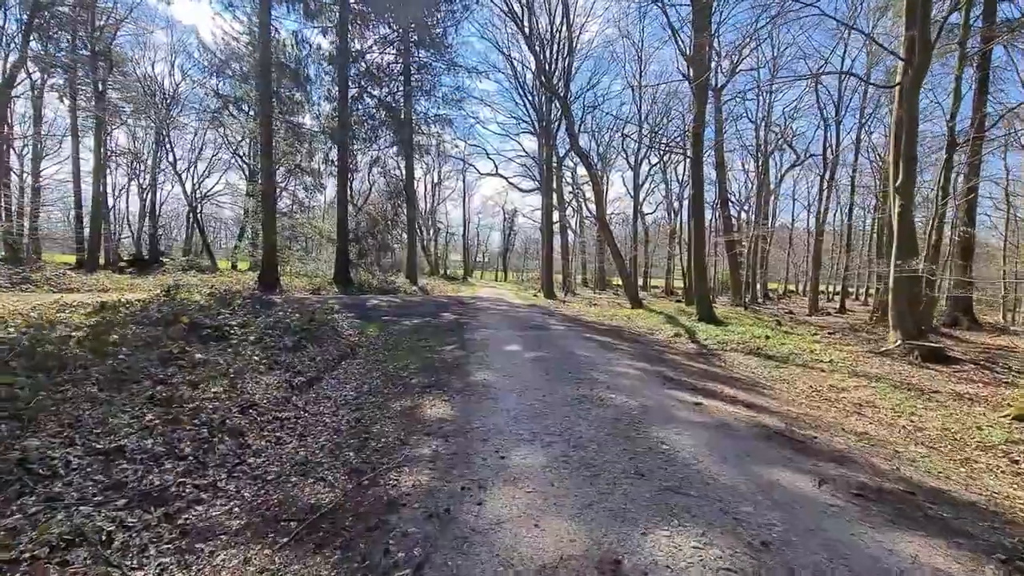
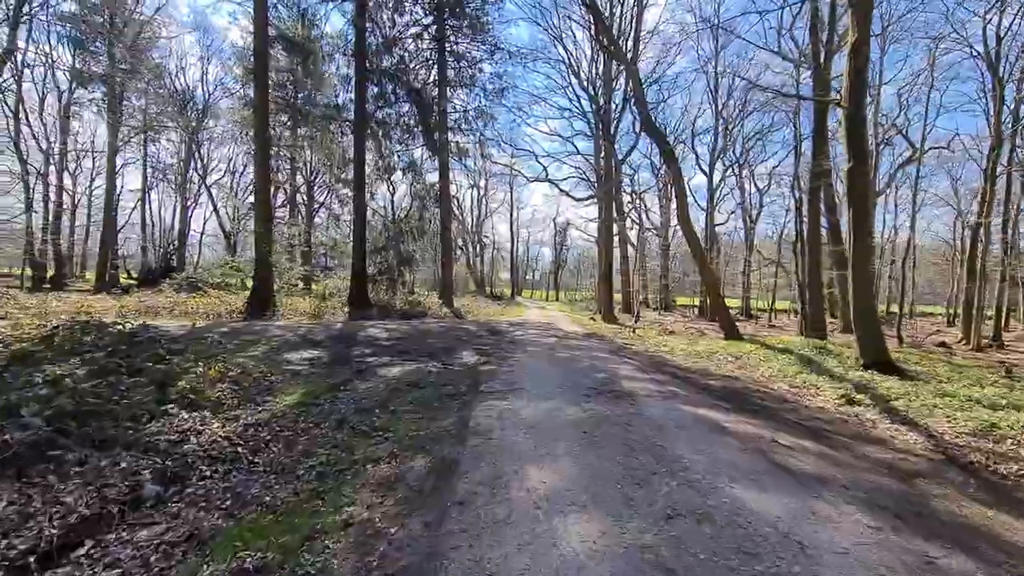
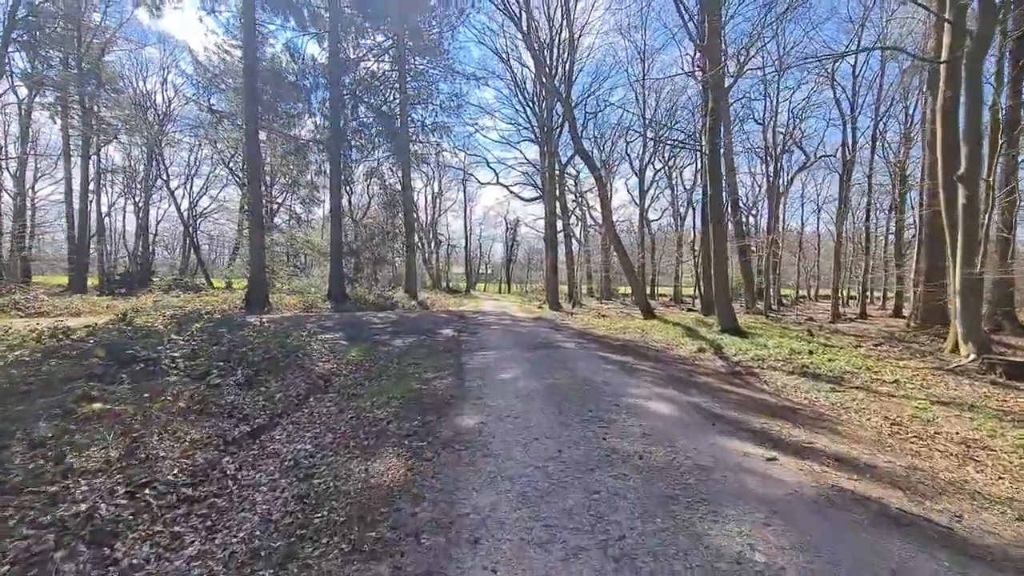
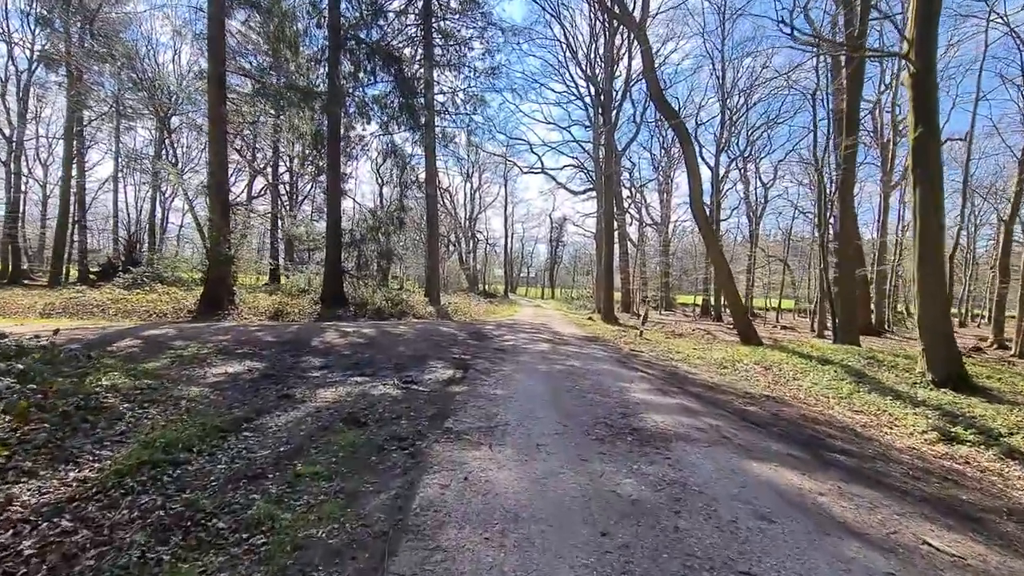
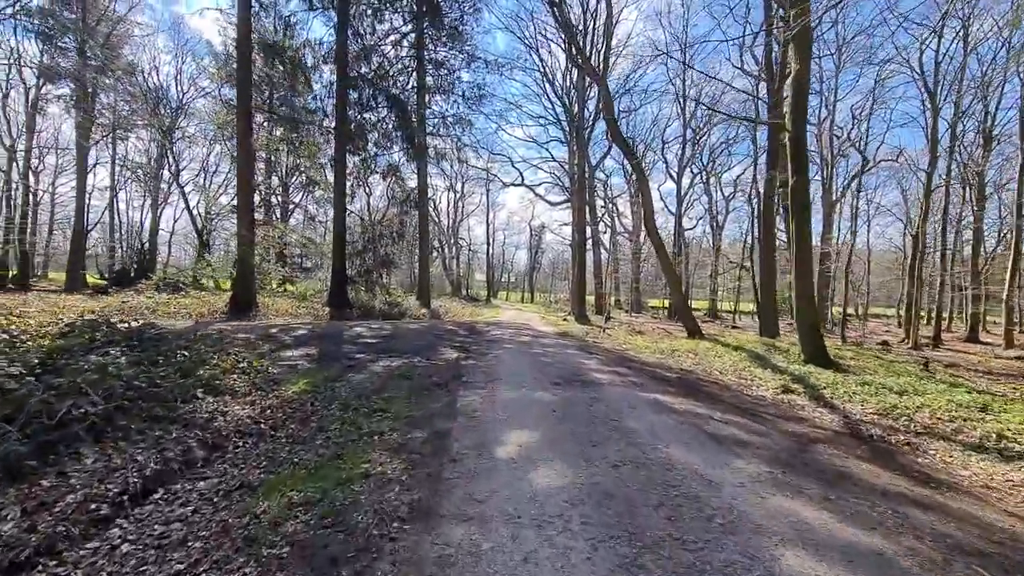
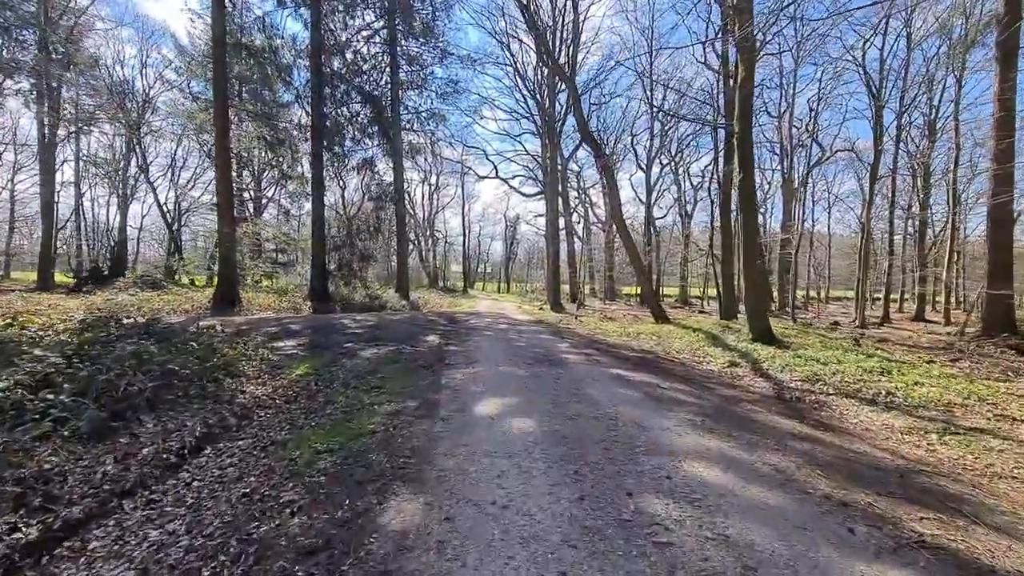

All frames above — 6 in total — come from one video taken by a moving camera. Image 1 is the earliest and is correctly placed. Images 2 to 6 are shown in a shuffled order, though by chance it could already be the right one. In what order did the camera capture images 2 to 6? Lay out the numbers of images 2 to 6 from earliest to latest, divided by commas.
3, 6, 5, 2, 4
